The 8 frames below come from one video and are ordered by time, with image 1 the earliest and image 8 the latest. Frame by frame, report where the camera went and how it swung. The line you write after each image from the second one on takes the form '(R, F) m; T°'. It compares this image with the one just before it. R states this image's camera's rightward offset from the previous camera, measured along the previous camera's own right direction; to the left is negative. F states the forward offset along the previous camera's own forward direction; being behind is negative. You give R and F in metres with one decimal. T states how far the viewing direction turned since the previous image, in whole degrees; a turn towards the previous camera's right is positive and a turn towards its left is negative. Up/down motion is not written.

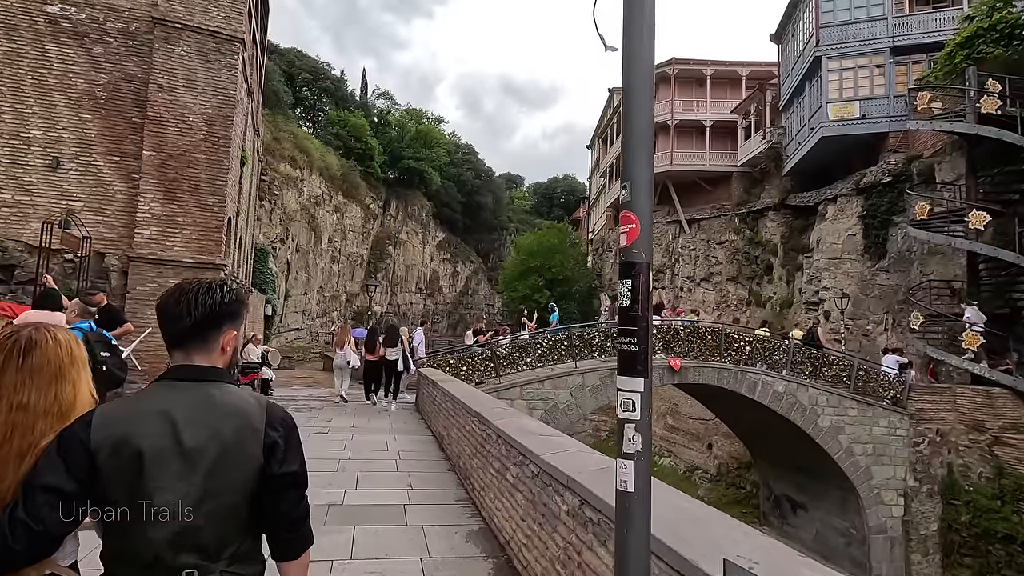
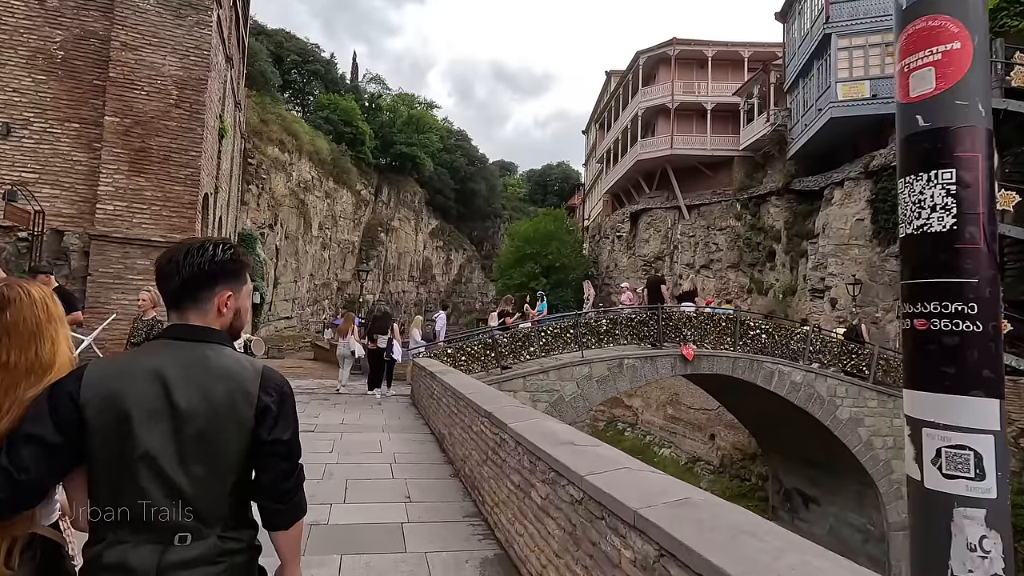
(-0.2, +0.9) m; +1°
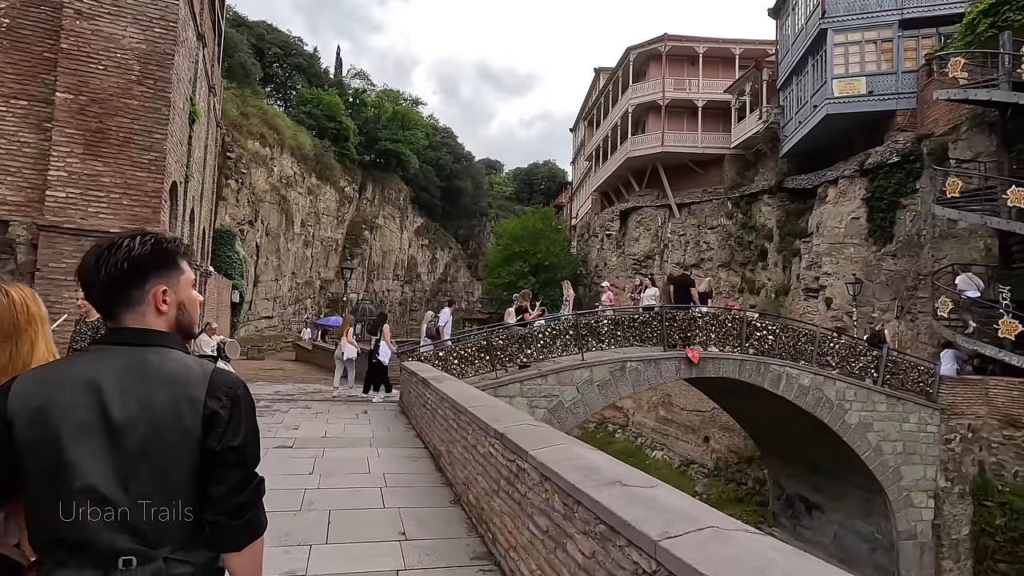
(-0.2, +0.8) m; +2°
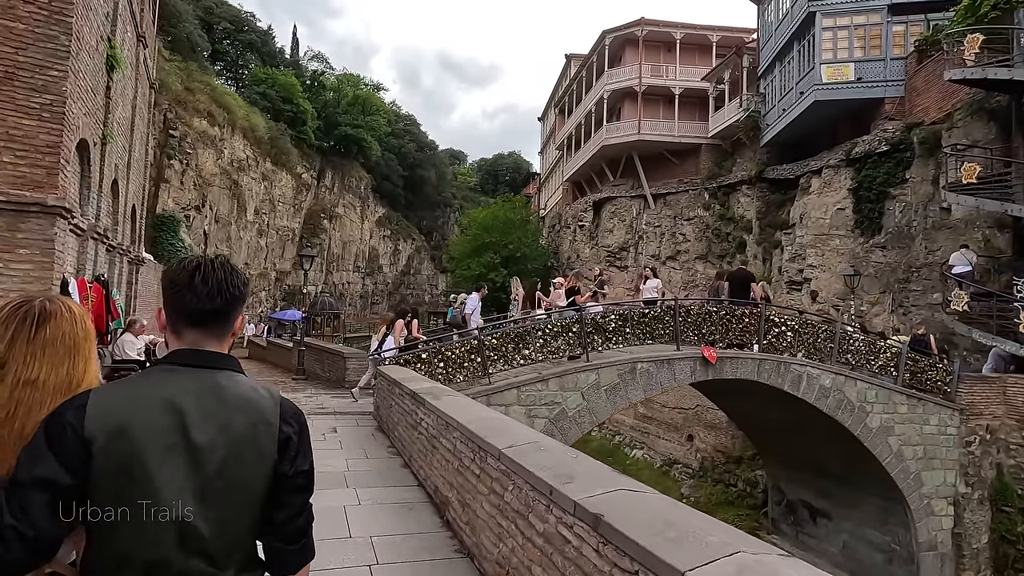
(-0.6, +1.7) m; +4°
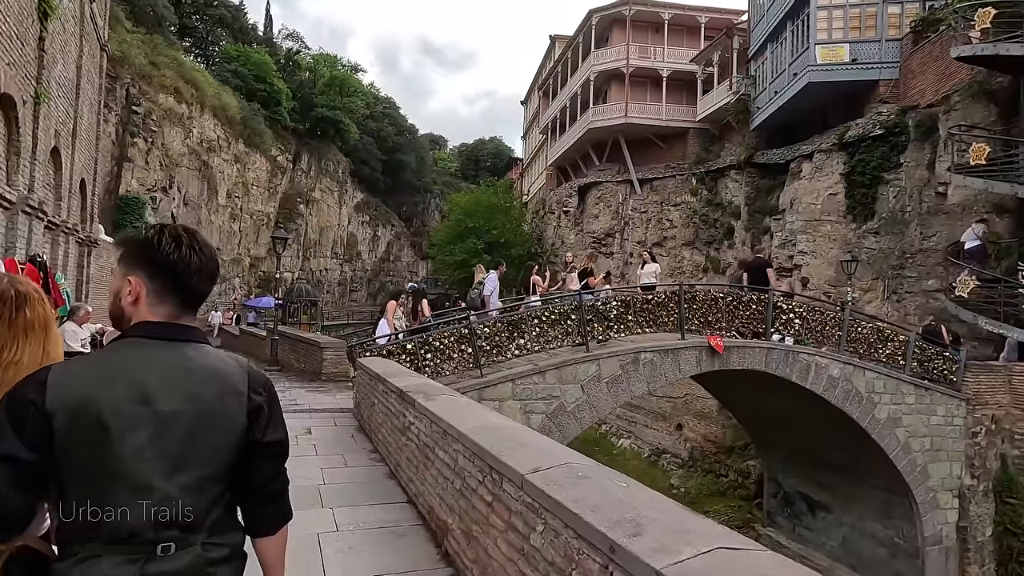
(-0.2, +0.9) m; +2°
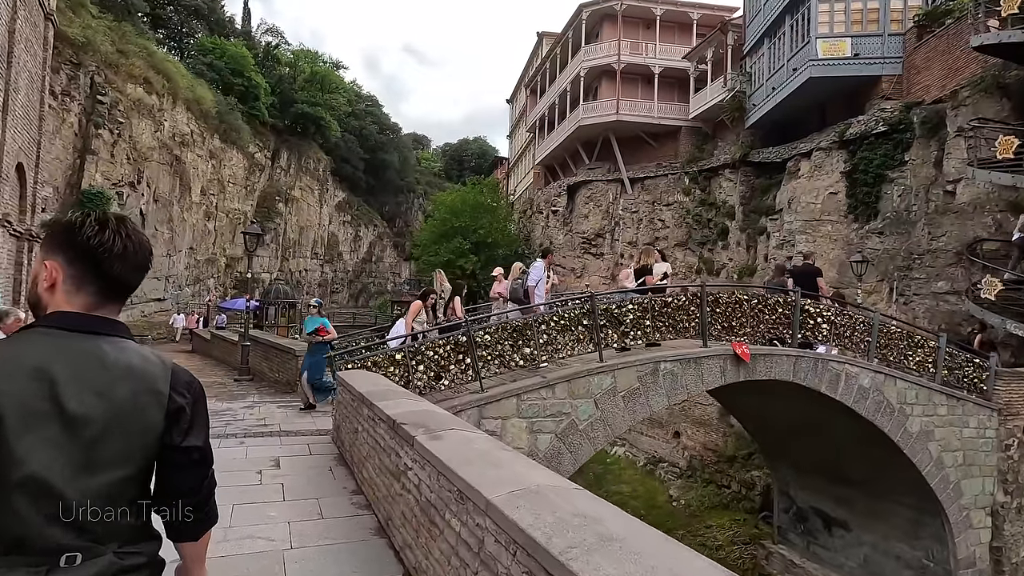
(-0.3, +1.2) m; +2°
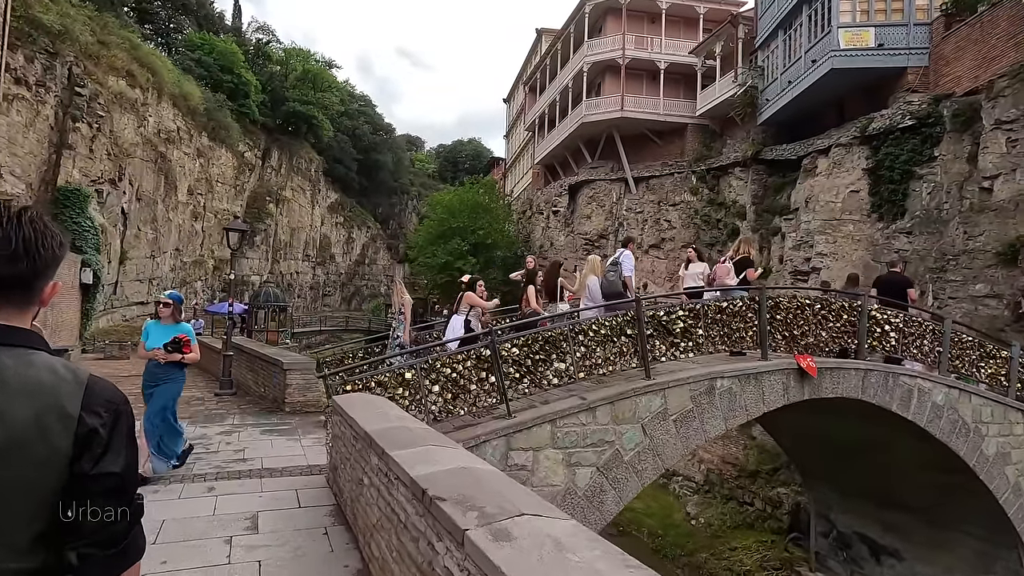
(-0.5, +1.3) m; +1°
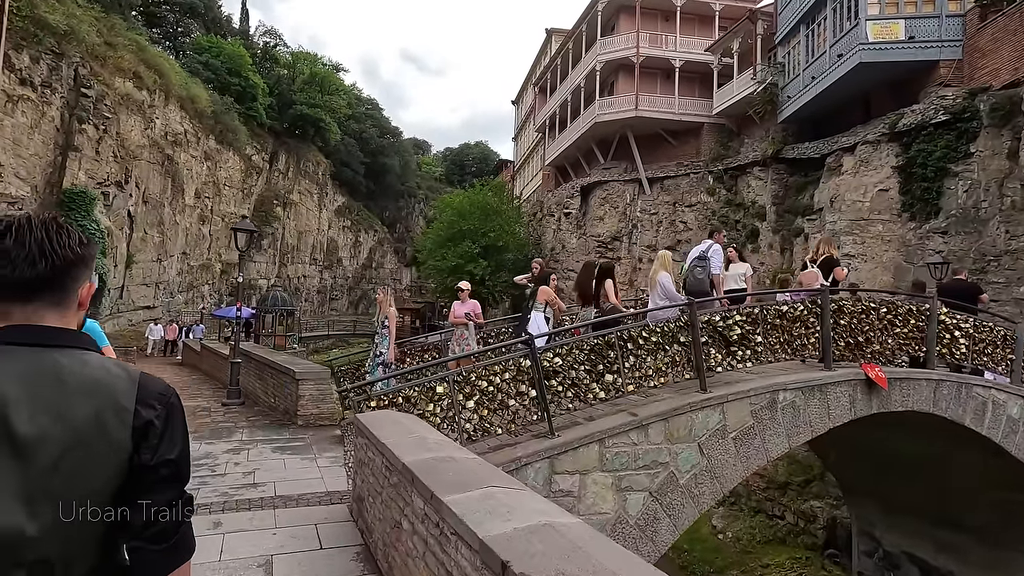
(-0.4, +0.7) m; -1°
